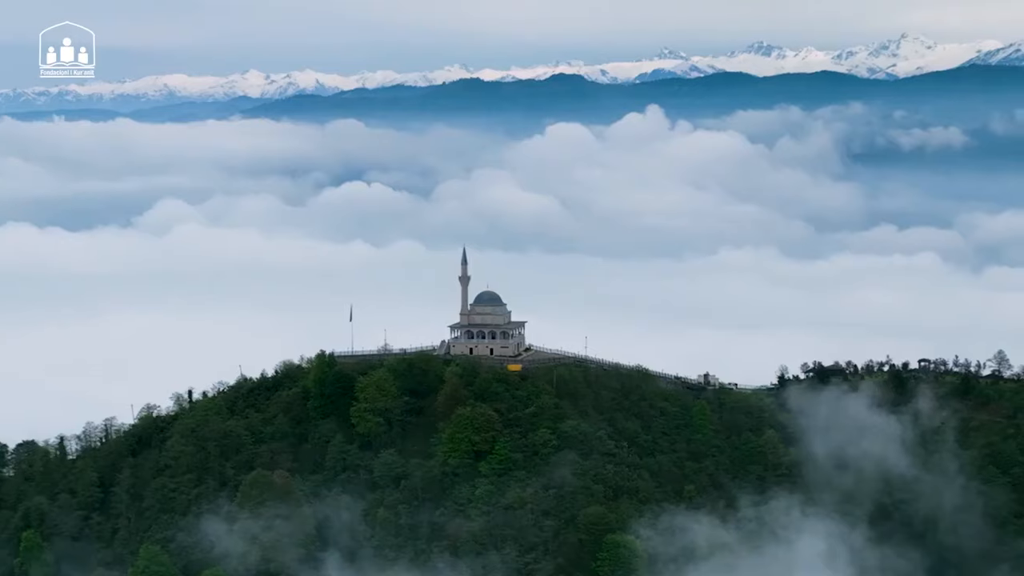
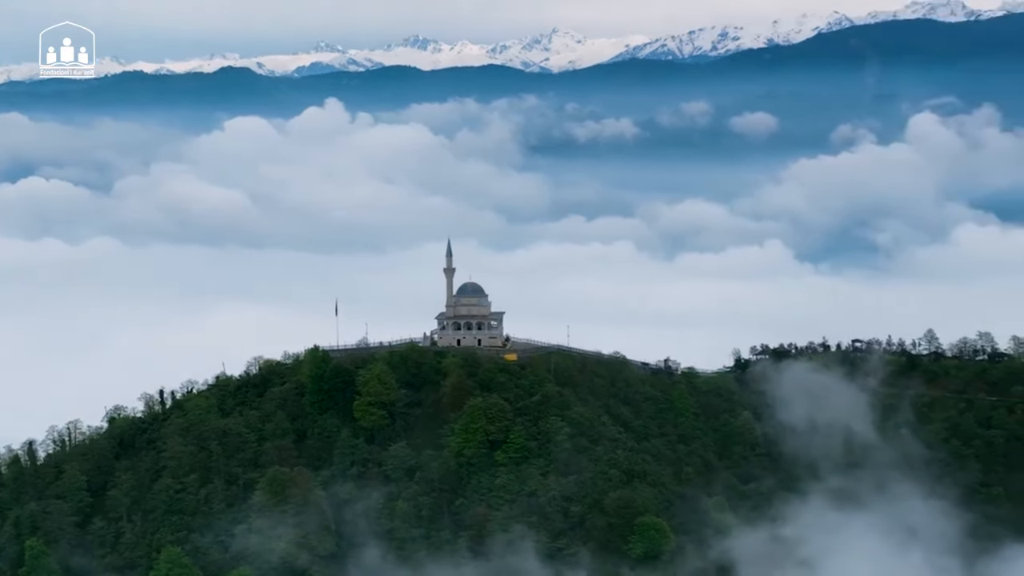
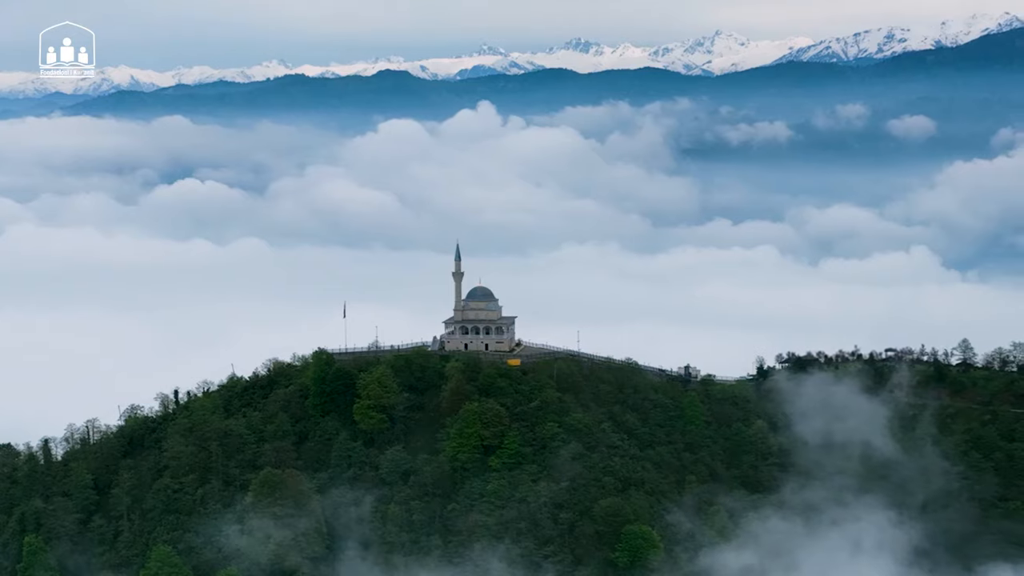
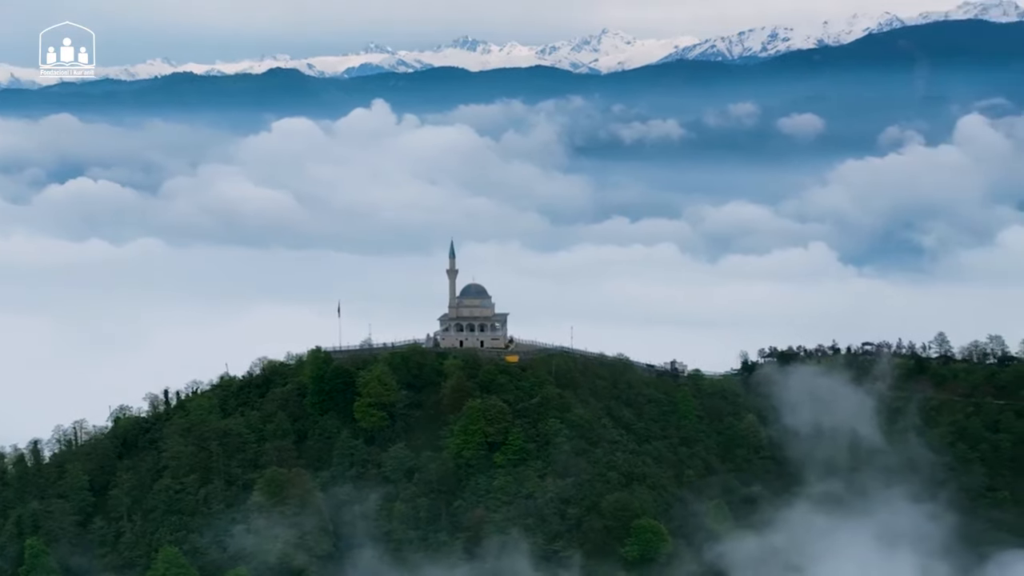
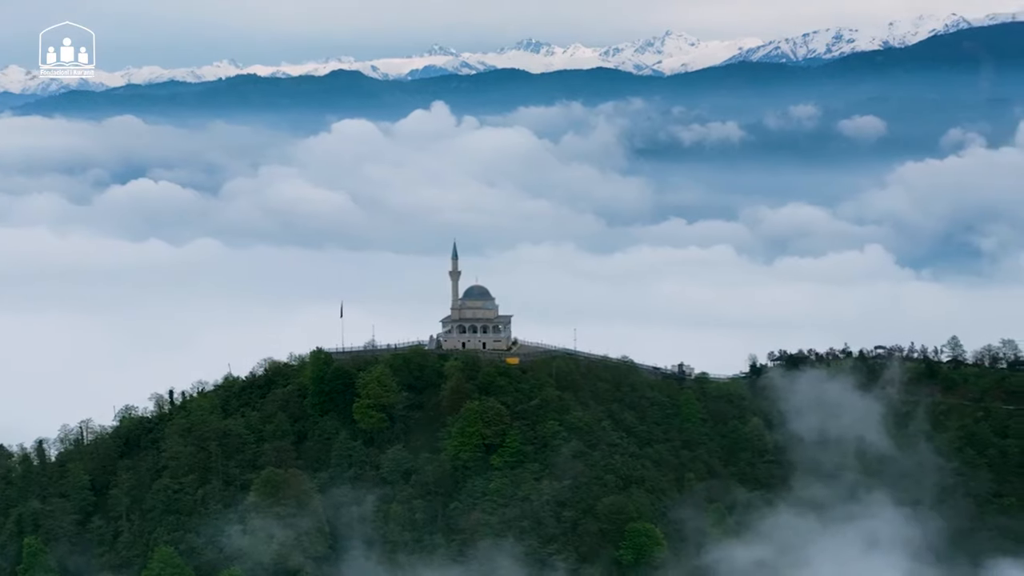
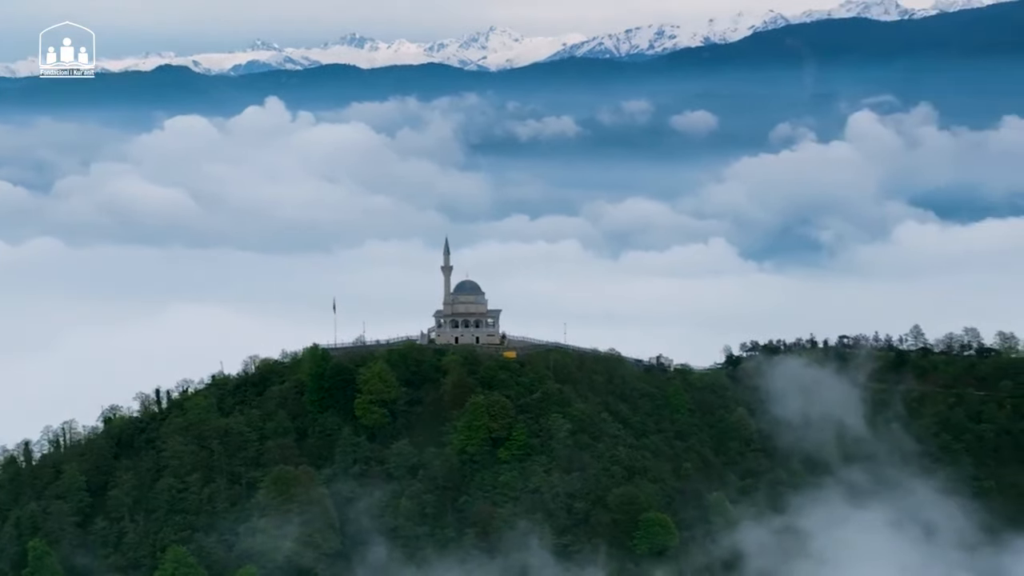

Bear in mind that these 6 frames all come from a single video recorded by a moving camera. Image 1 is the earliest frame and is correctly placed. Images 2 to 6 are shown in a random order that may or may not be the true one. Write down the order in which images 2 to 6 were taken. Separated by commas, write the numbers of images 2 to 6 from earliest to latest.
3, 5, 4, 2, 6
